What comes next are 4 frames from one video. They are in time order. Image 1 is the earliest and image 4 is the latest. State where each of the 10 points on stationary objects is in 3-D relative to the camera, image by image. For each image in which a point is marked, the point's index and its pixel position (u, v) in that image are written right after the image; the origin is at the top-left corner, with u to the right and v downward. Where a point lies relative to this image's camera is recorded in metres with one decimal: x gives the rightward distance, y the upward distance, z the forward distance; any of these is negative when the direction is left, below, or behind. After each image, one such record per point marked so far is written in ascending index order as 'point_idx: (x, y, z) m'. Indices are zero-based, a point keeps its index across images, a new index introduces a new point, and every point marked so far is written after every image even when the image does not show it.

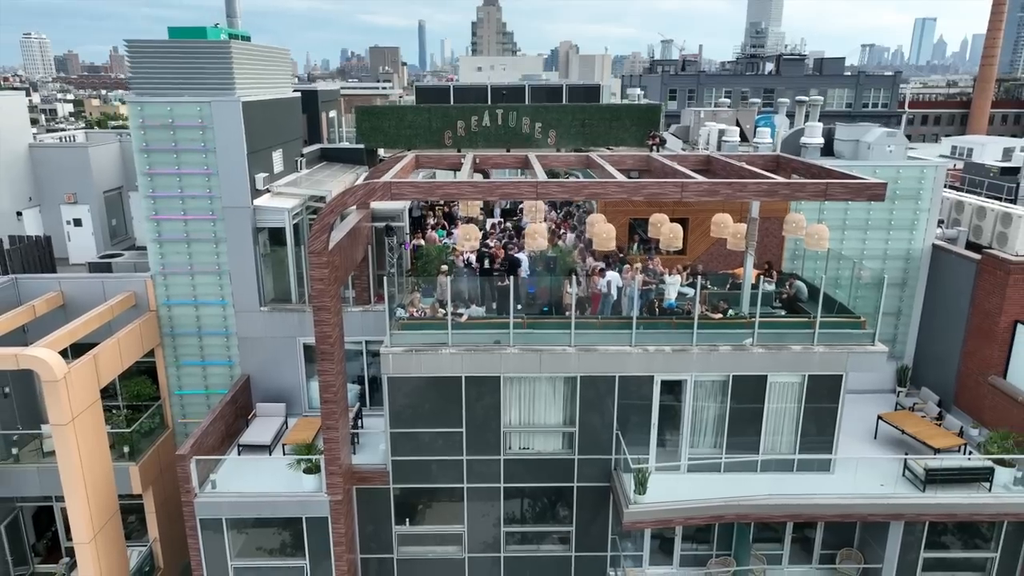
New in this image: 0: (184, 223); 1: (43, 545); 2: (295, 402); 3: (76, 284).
0: (-8.0, +1.6, +15.5) m
1: (-12.0, -6.5, +16.3) m
2: (-5.7, -3.0, +16.9) m
3: (-10.7, +0.1, +15.7) m
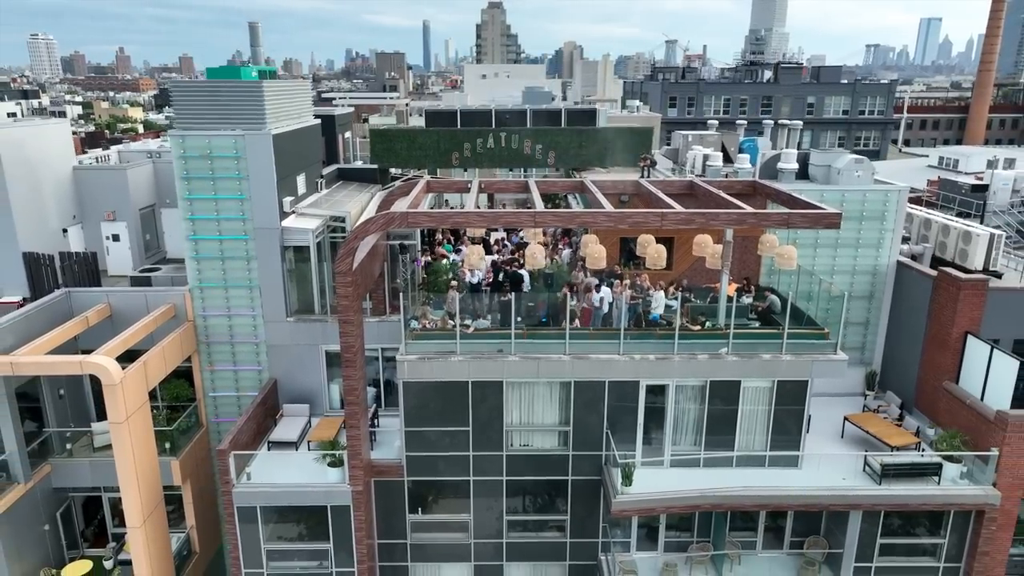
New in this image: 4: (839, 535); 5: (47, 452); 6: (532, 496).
0: (-7.9, +1.2, +17.2) m
1: (-11.9, -6.9, +18.0) m
2: (-5.7, -3.3, +18.6) m
3: (-10.7, -0.2, +17.5) m
4: (+8.0, -6.0, +15.5) m
5: (-12.1, -4.3, +16.6) m
6: (+0.5, -5.4, +16.6) m
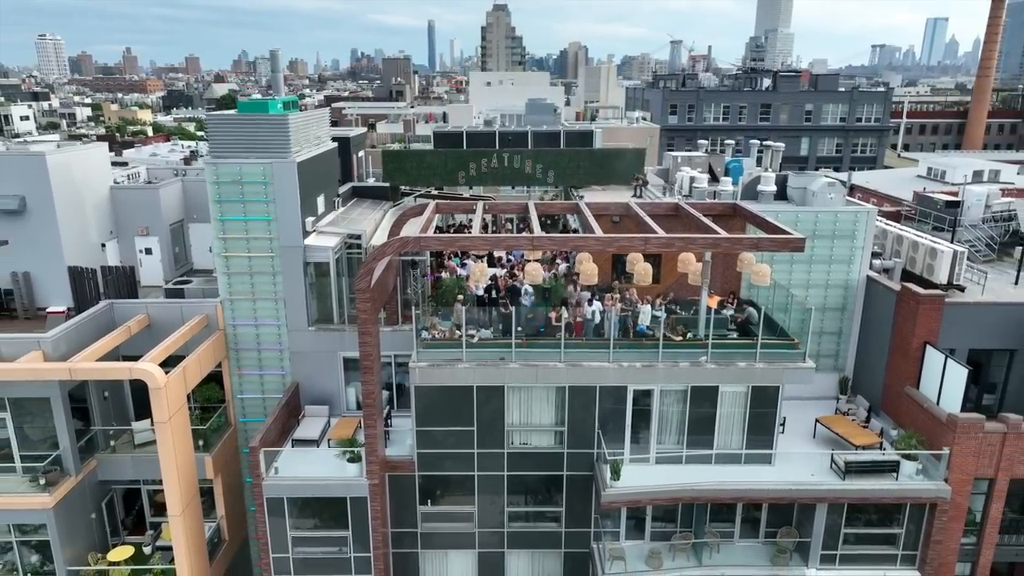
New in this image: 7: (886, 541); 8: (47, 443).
0: (-7.9, +0.9, +19.0) m
1: (-11.9, -7.2, +19.8) m
2: (-5.6, -3.7, +20.4) m
3: (-10.7, -0.6, +19.3) m
4: (+8.0, -6.4, +17.2) m
5: (-12.1, -4.6, +18.4) m
6: (+0.5, -5.8, +18.3) m
7: (+10.2, -6.9, +17.3) m
8: (-12.8, -4.2, +17.5) m
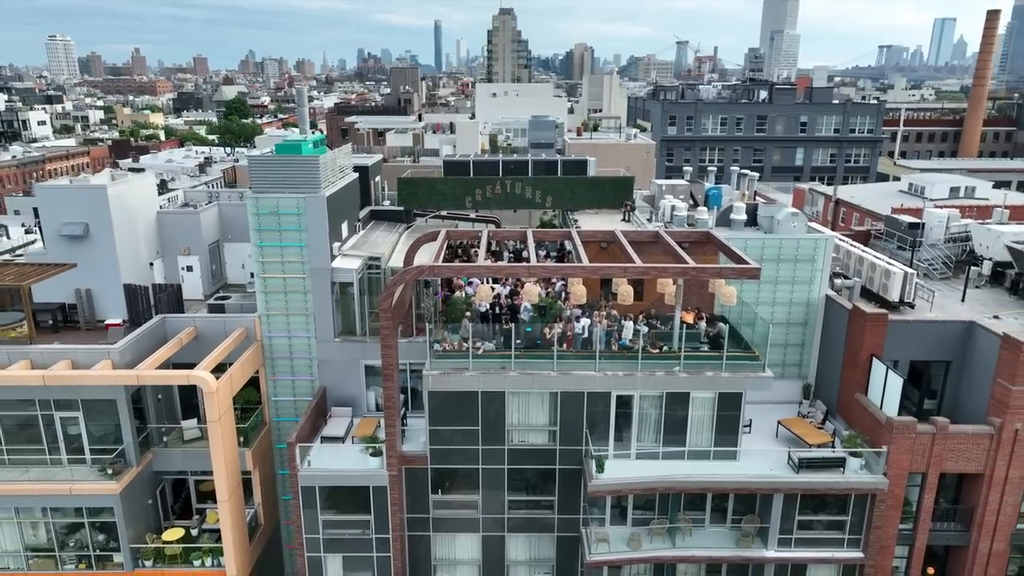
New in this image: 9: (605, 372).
0: (-7.8, +0.3, +21.8) m
1: (-11.9, -7.8, +22.7) m
2: (-5.6, -4.3, +23.2) m
3: (-10.6, -1.2, +22.1) m
4: (+8.0, -7.0, +19.9) m
5: (-12.1, -5.2, +21.3) m
6: (+0.5, -6.4, +21.1) m
7: (+10.2, -7.5, +20.0) m
8: (-12.8, -4.8, +20.3) m
9: (+2.9, -2.6, +19.9) m
